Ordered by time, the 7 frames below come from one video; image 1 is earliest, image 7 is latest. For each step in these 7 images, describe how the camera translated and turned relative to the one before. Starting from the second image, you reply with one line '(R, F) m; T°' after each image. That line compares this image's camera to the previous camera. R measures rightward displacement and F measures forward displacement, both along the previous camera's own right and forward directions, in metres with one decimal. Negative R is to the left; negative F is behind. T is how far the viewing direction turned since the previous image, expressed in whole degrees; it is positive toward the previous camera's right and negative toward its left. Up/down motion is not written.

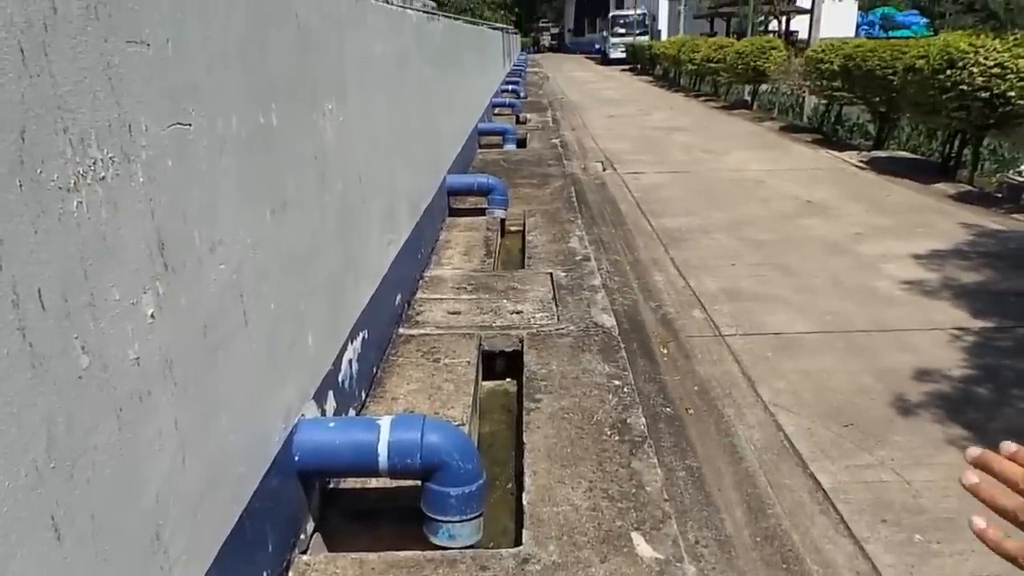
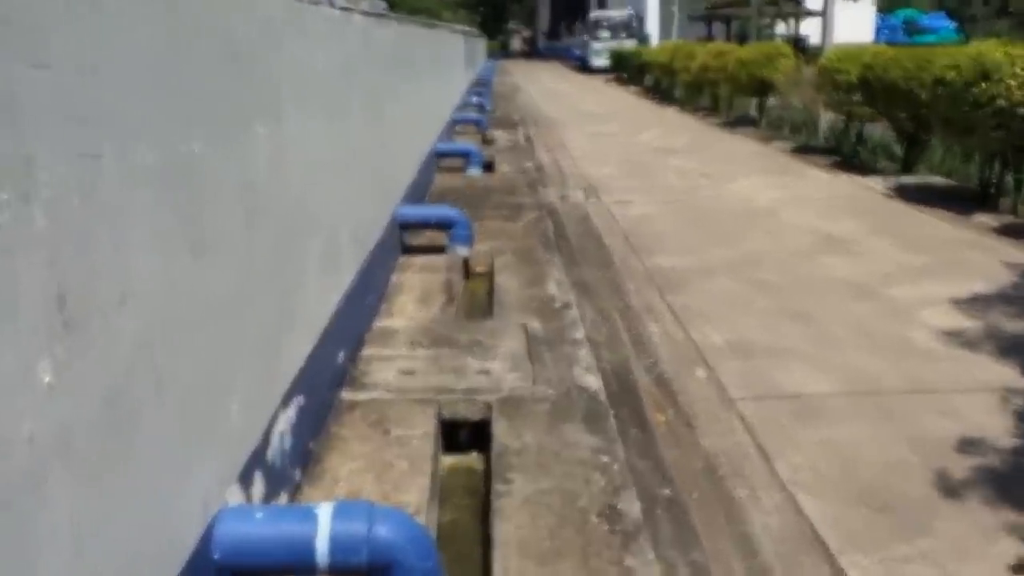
(0.0, +1.5) m; +1°
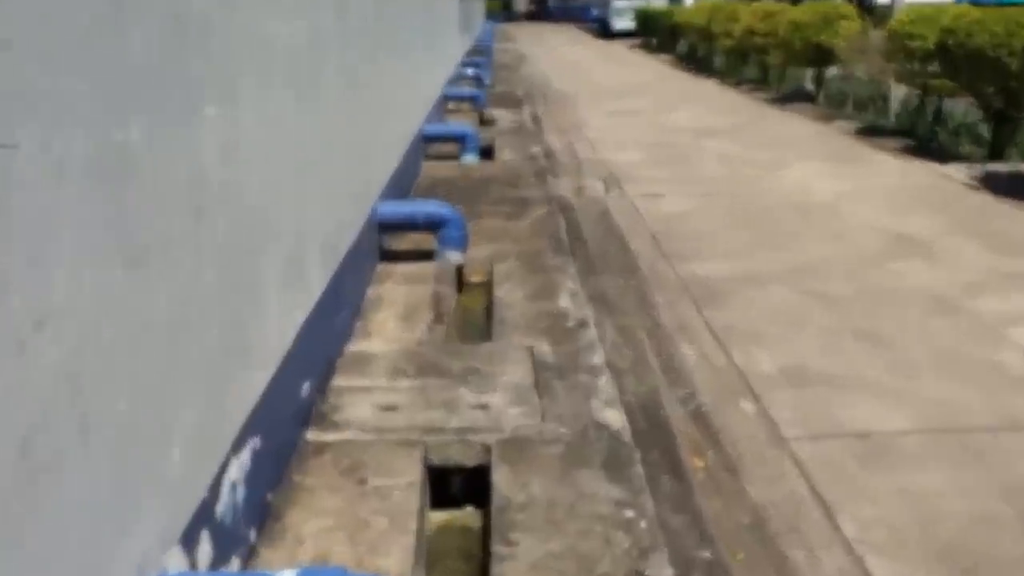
(0.0, +1.3) m; -1°
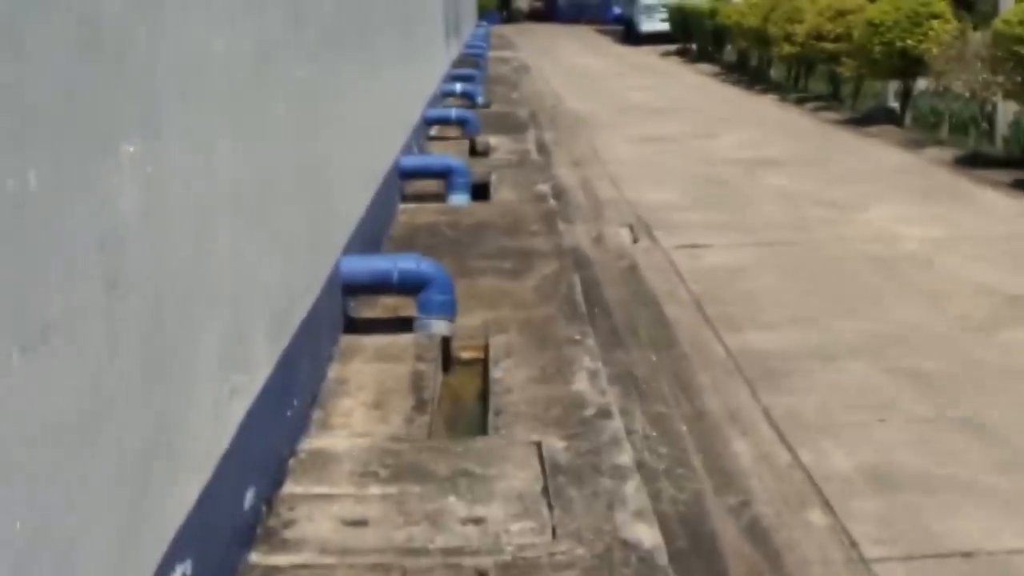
(+0.1, +1.4) m; -1°
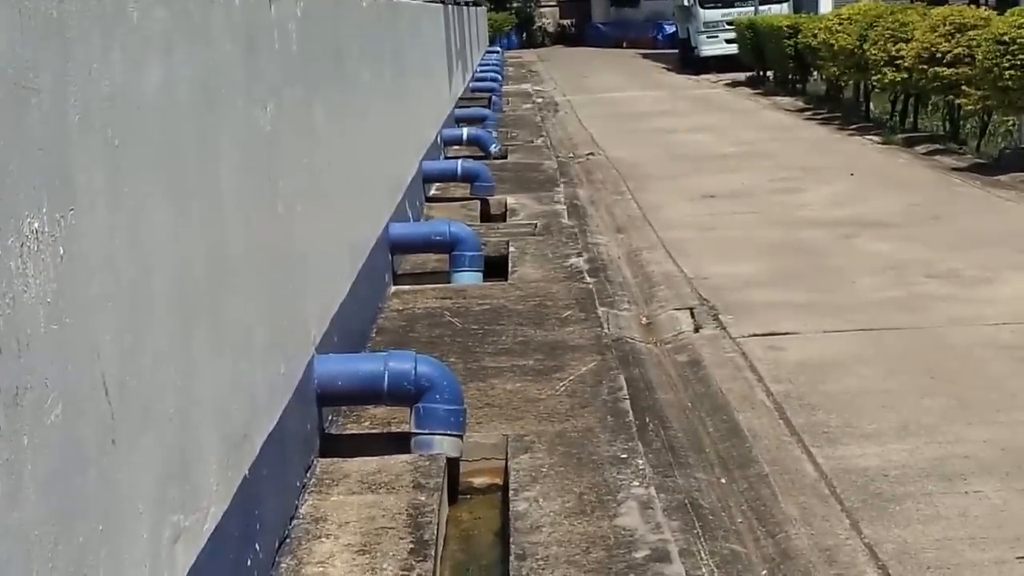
(0.0, +1.1) m; -1°
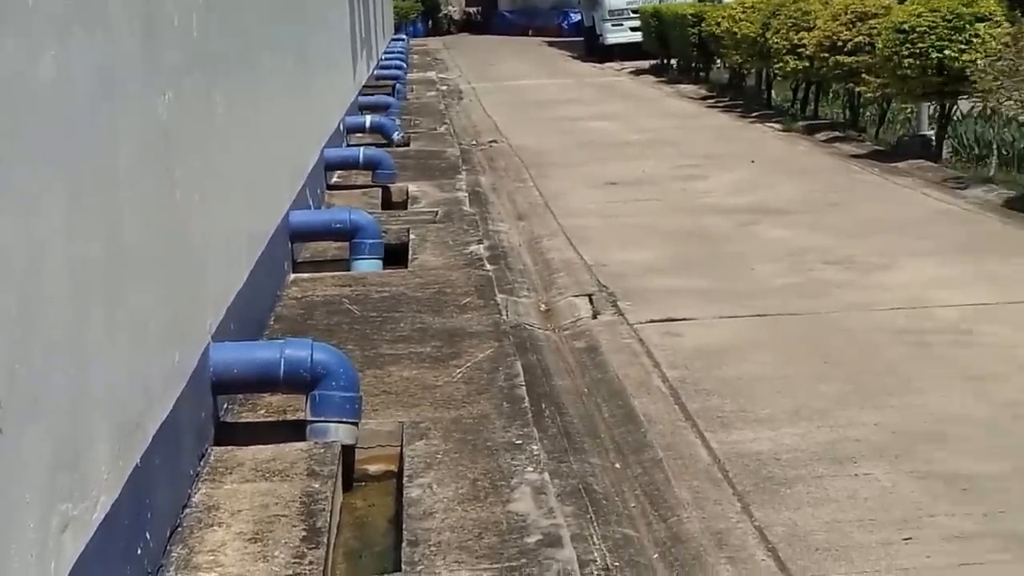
(+0.1, 0.0) m; +2°
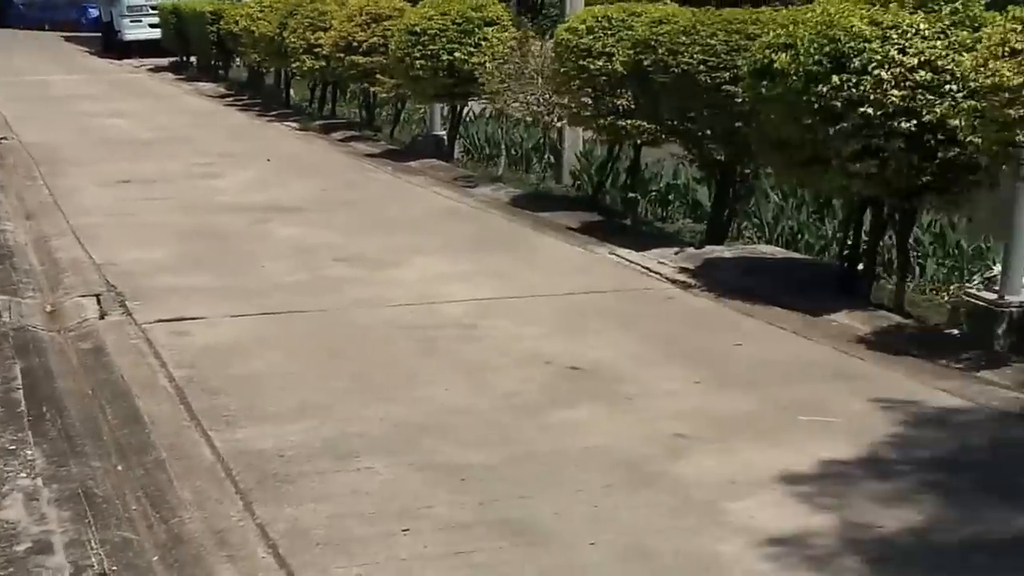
(+0.2, 0.0) m; +13°
